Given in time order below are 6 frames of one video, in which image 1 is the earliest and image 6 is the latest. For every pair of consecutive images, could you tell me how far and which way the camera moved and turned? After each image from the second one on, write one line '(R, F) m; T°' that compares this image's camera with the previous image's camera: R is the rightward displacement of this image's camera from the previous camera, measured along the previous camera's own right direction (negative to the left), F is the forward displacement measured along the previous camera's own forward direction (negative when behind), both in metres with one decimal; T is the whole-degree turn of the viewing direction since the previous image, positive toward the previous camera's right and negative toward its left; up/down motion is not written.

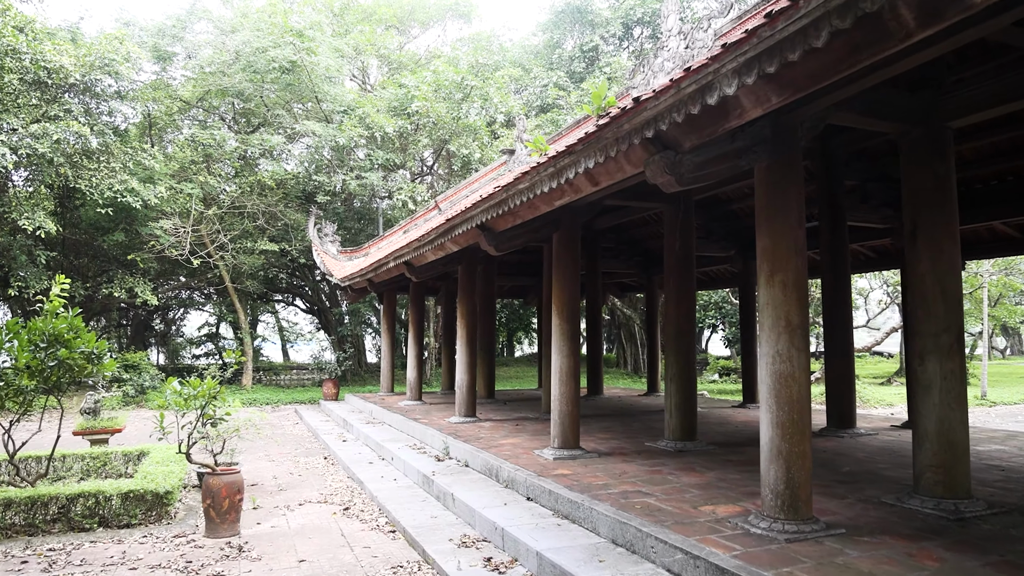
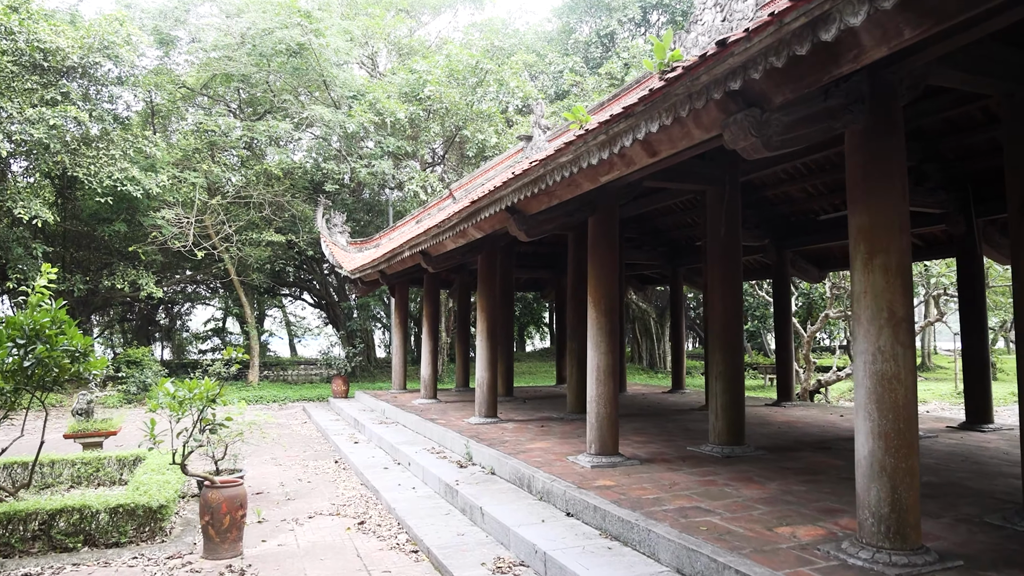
(-0.2, +0.6) m; 0°
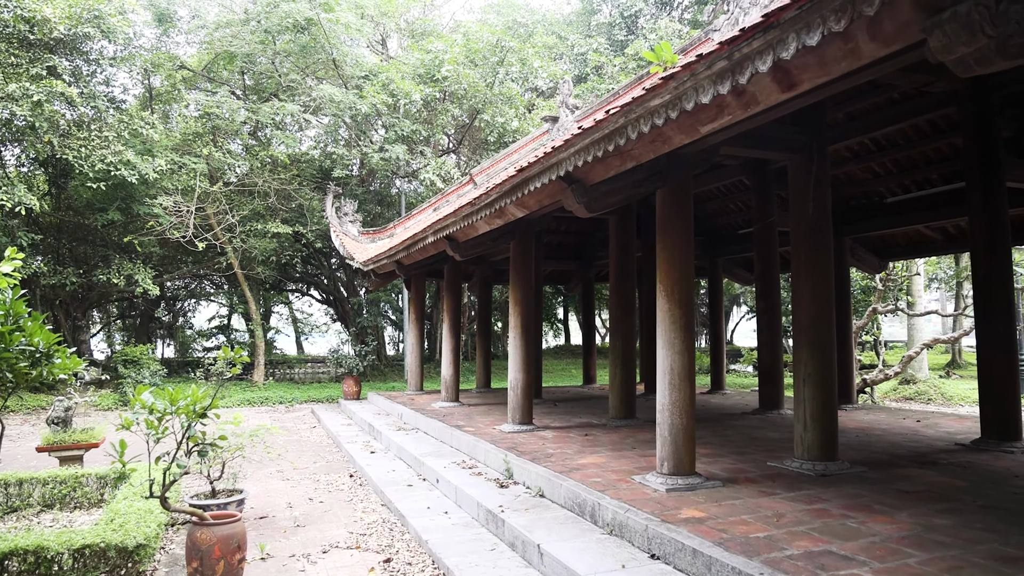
(-0.3, +0.9) m; 0°
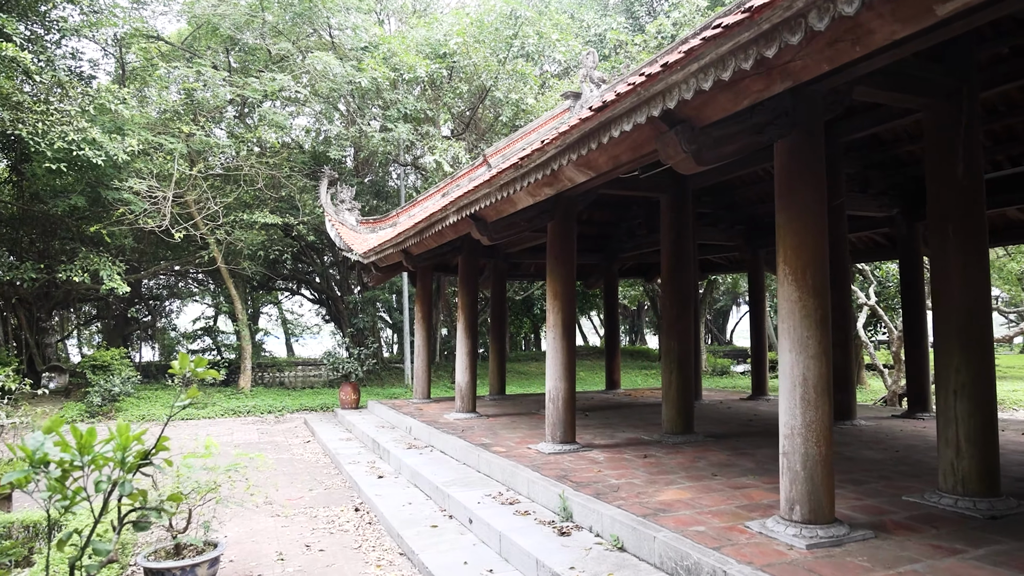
(-0.4, +1.2) m; +1°
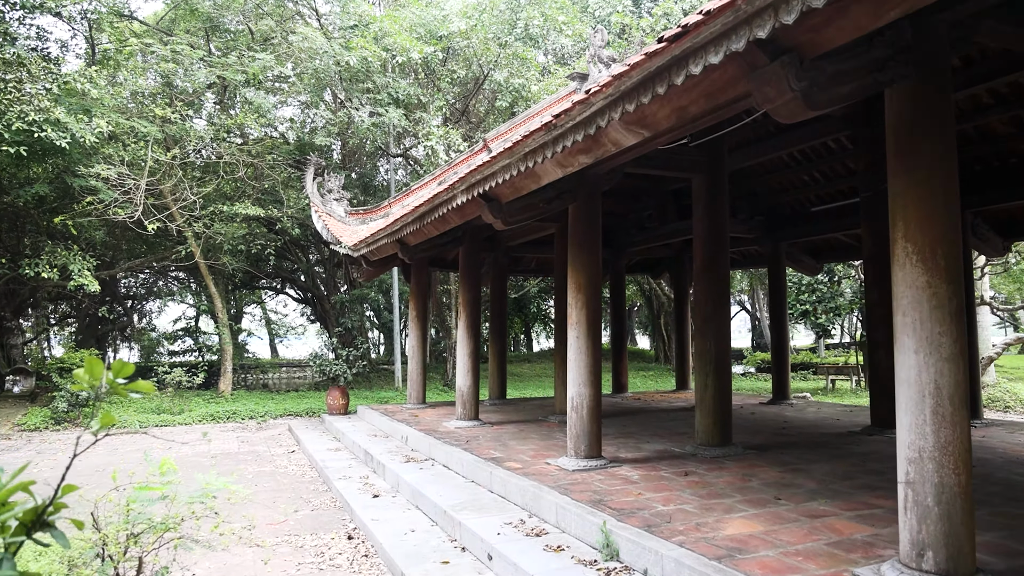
(-0.2, +0.8) m; +1°
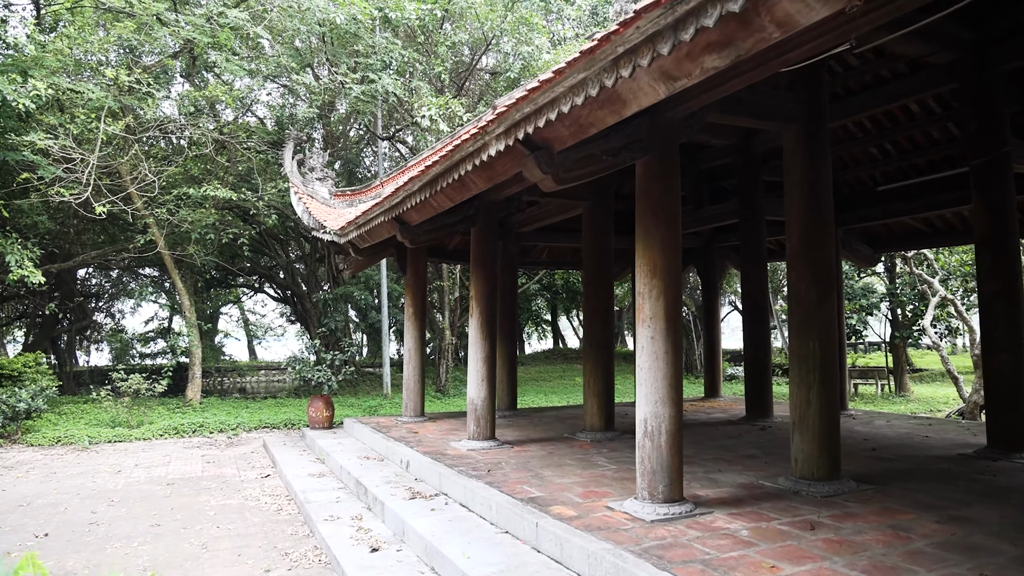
(-0.3, +1.4) m; +1°
